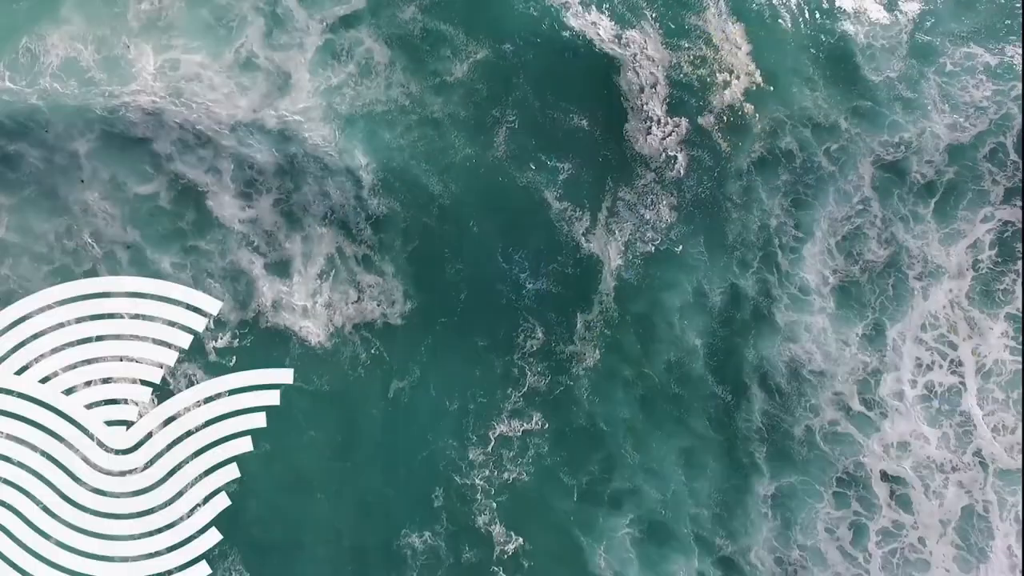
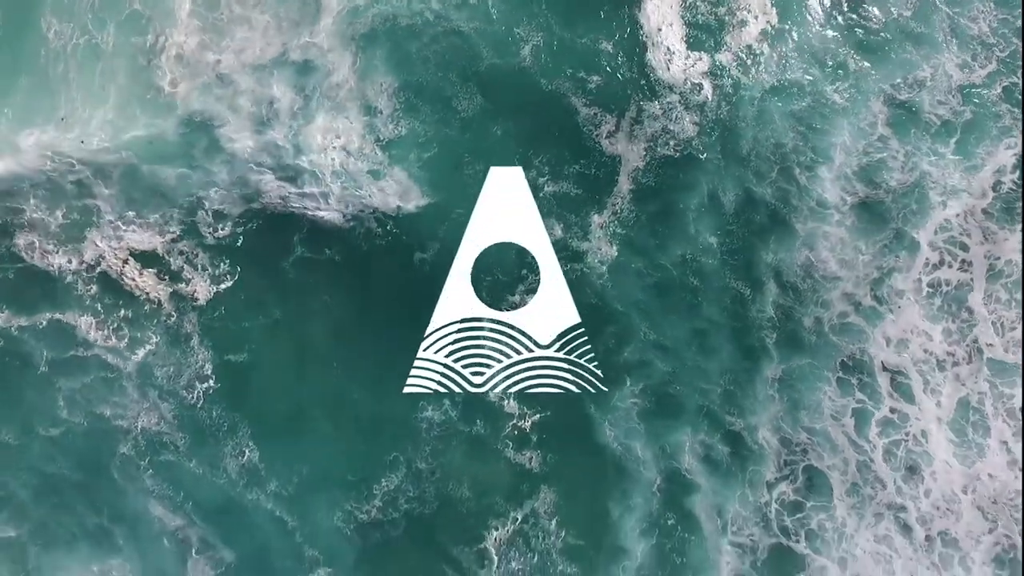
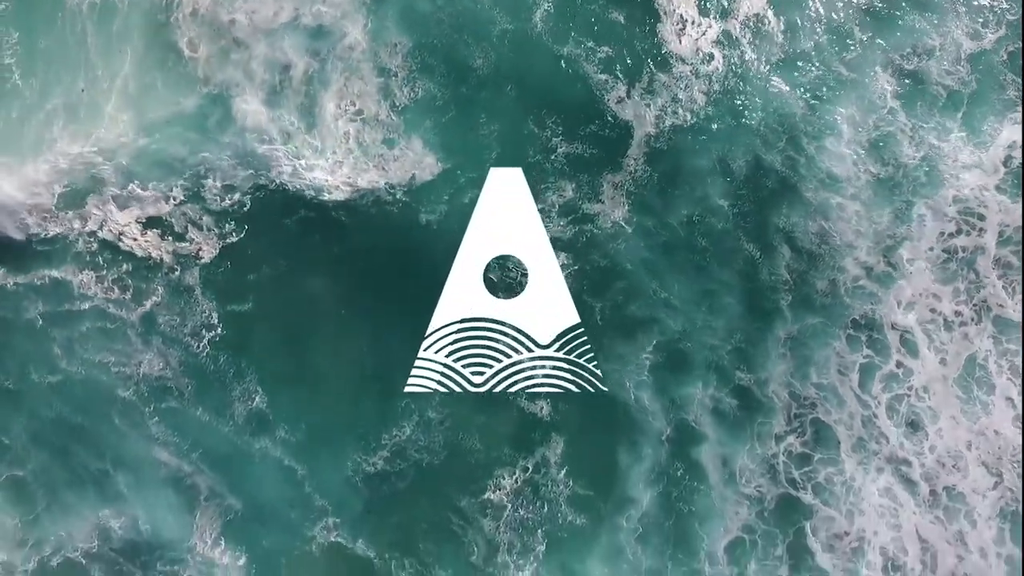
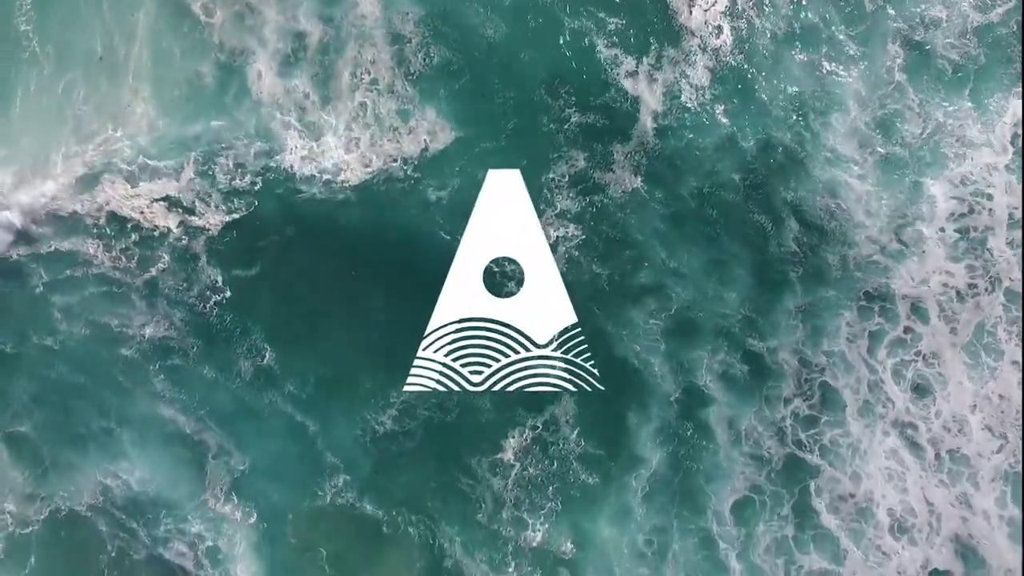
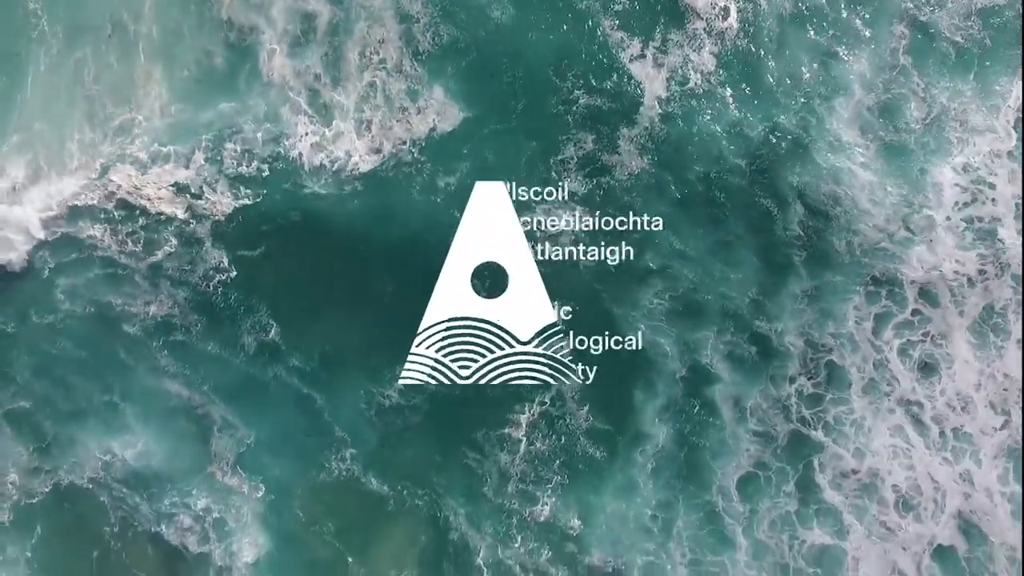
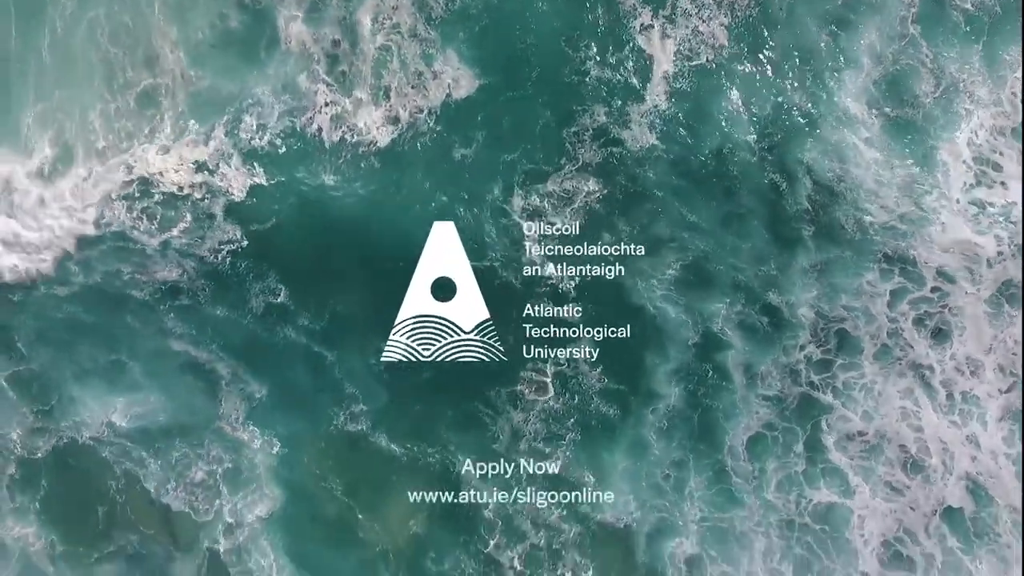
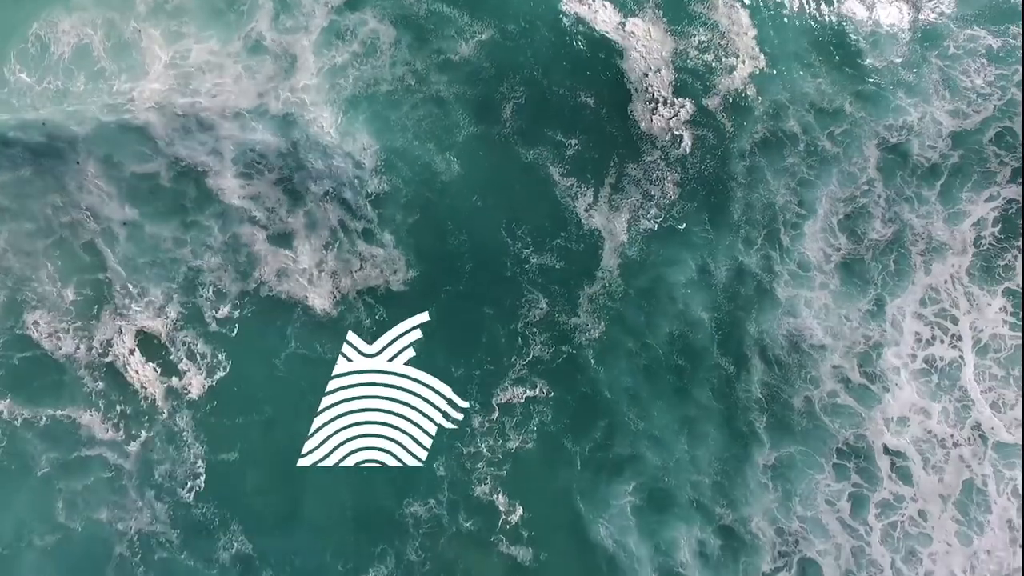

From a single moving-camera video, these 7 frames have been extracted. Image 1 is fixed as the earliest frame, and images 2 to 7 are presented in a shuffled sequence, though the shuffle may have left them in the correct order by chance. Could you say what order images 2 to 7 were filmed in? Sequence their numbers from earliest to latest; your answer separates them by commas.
7, 2, 3, 4, 5, 6
